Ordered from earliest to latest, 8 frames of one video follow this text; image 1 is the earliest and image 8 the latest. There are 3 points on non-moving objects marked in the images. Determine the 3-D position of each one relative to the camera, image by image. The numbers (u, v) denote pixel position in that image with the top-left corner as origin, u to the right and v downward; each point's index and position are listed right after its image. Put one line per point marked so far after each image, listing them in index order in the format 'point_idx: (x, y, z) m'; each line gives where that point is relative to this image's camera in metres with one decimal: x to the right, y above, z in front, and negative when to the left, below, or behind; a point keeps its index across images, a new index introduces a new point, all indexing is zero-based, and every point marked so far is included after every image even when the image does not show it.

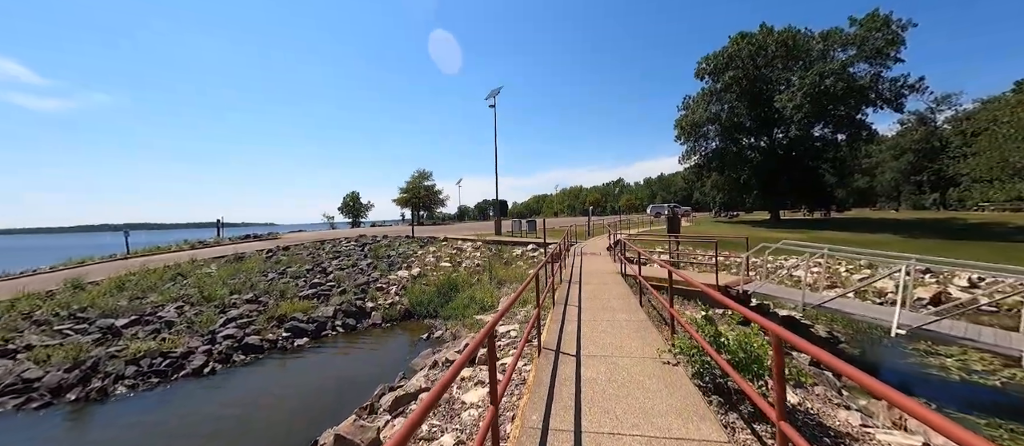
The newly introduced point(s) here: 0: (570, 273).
0: (+2.1, -1.8, +12.3) m
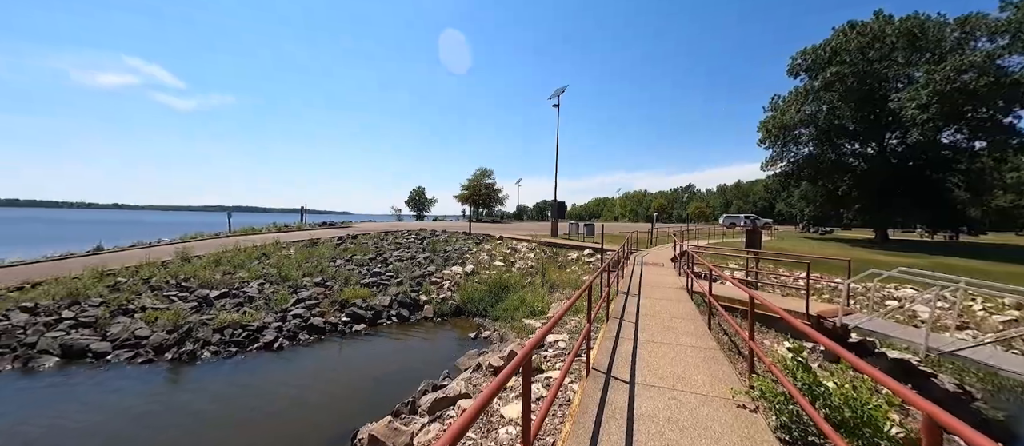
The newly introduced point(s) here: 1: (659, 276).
0: (+3.9, -2.0, +11.4) m
1: (+5.6, -1.9, +12.8) m
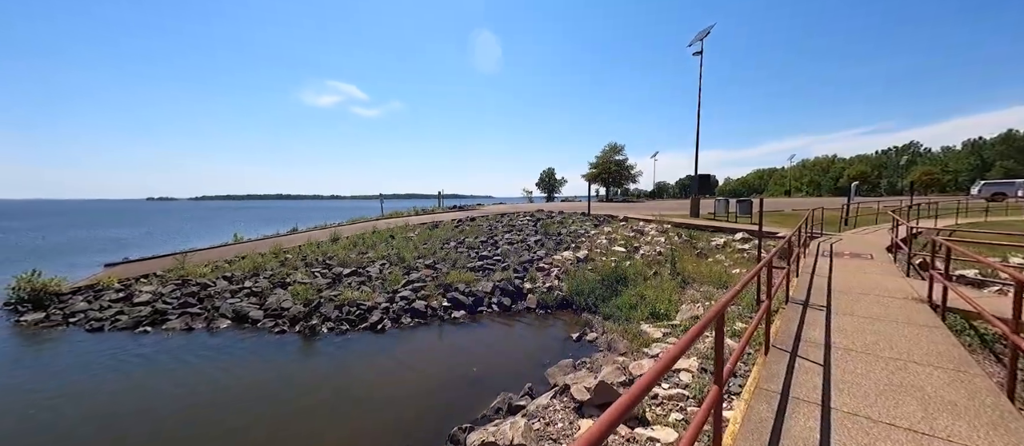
0: (+6.6, -1.4, +7.5) m
1: (+8.7, -1.2, +8.1) m
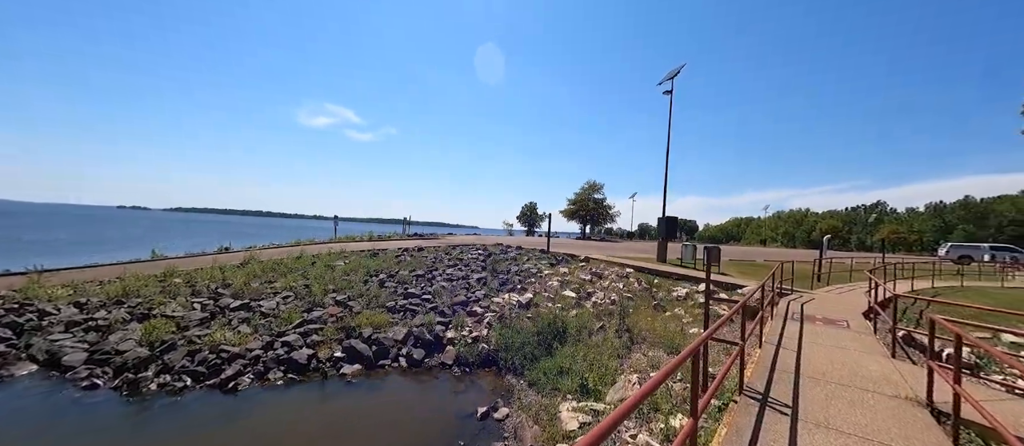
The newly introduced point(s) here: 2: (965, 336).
0: (+4.4, -2.4, +5.7) m
1: (+6.5, -2.5, +6.4) m
2: (+4.9, -1.2, +3.6) m
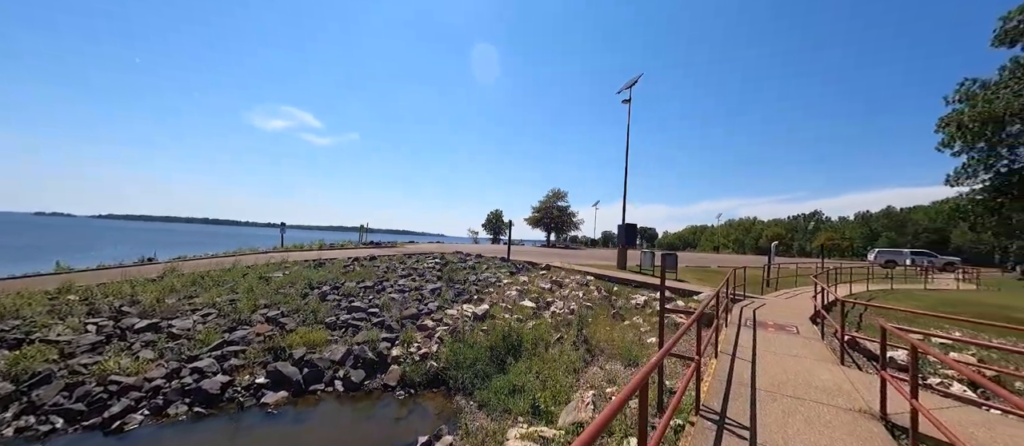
0: (+3.5, -2.5, +5.4) m
1: (+5.4, -2.6, +6.3) m
2: (+4.1, -1.2, +3.4) m
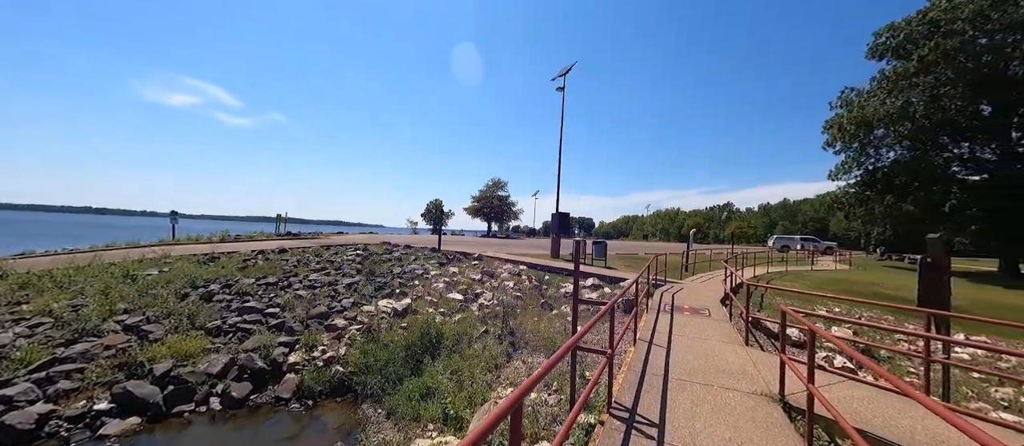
0: (+2.0, -2.3, +5.3) m
1: (+3.8, -2.3, +6.5) m
2: (+3.0, -1.1, +3.3) m
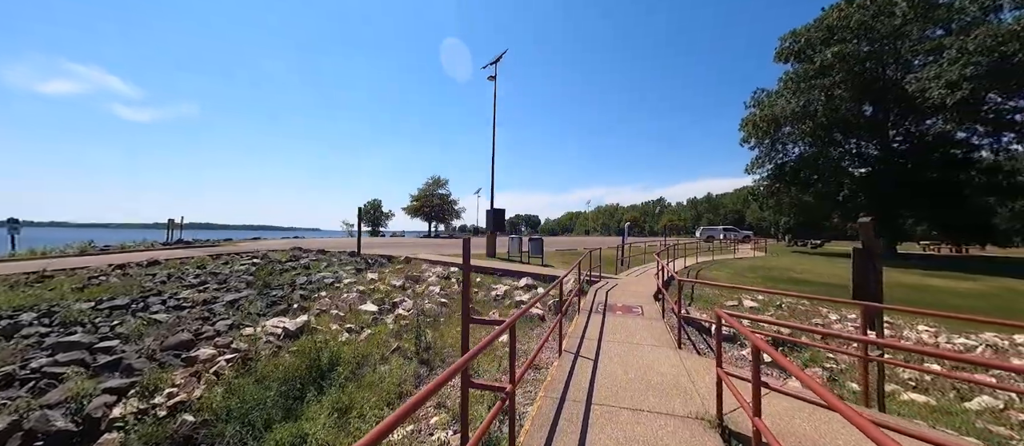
0: (+0.7, -2.2, +4.3) m
1: (+2.2, -2.1, +5.8) m
2: (+1.9, -0.9, +2.5) m
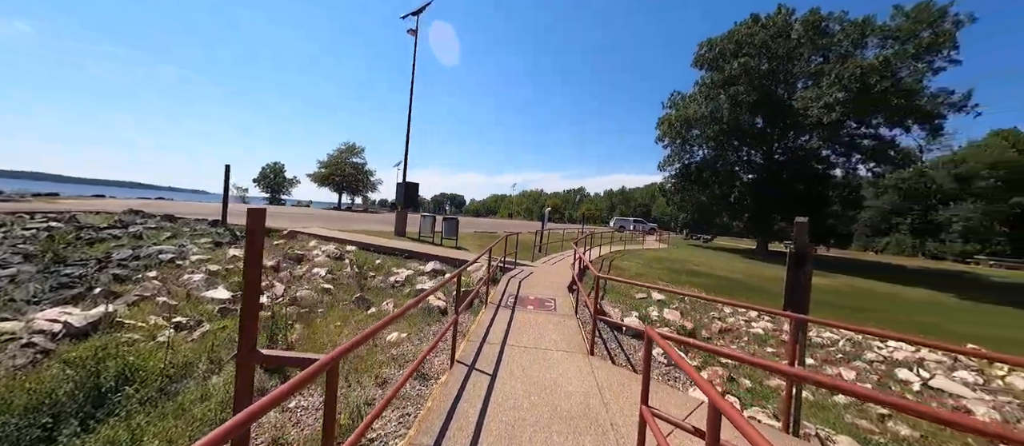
0: (-0.6, -1.9, +3.1) m
1: (+0.6, -1.9, +4.9) m
2: (+1.0, -0.8, +1.6) m
